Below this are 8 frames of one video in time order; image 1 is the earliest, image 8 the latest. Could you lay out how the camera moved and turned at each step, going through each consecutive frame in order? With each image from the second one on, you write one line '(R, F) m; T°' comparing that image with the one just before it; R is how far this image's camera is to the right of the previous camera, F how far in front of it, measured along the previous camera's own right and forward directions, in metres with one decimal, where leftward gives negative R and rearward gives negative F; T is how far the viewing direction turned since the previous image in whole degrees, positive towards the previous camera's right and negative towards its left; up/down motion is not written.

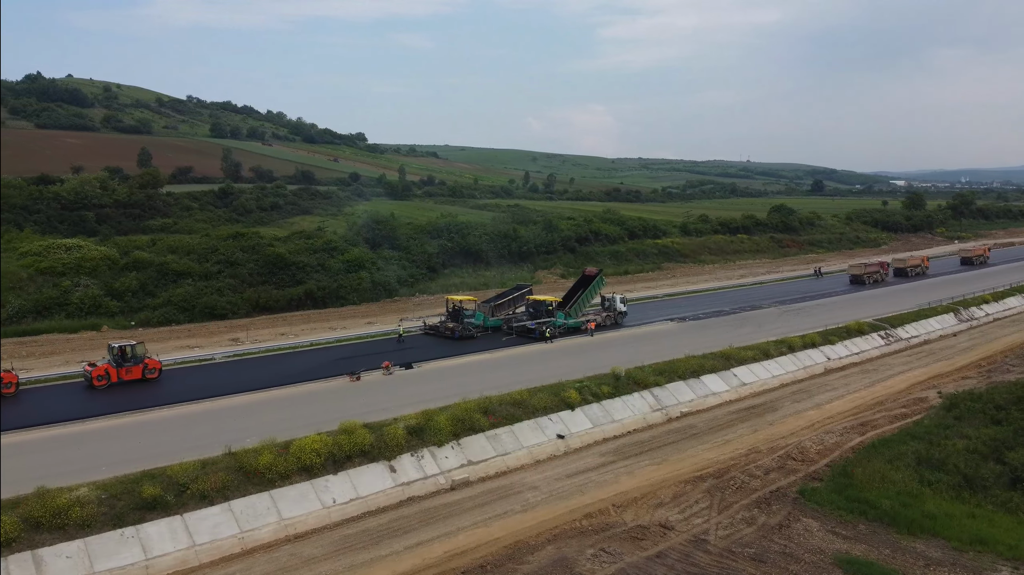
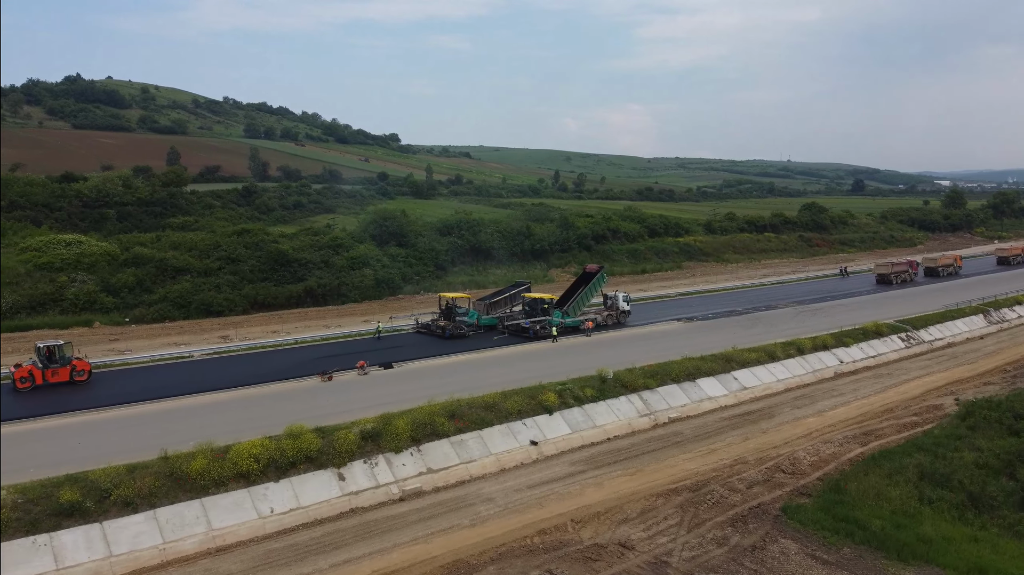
(+1.5, +1.4) m; -3°
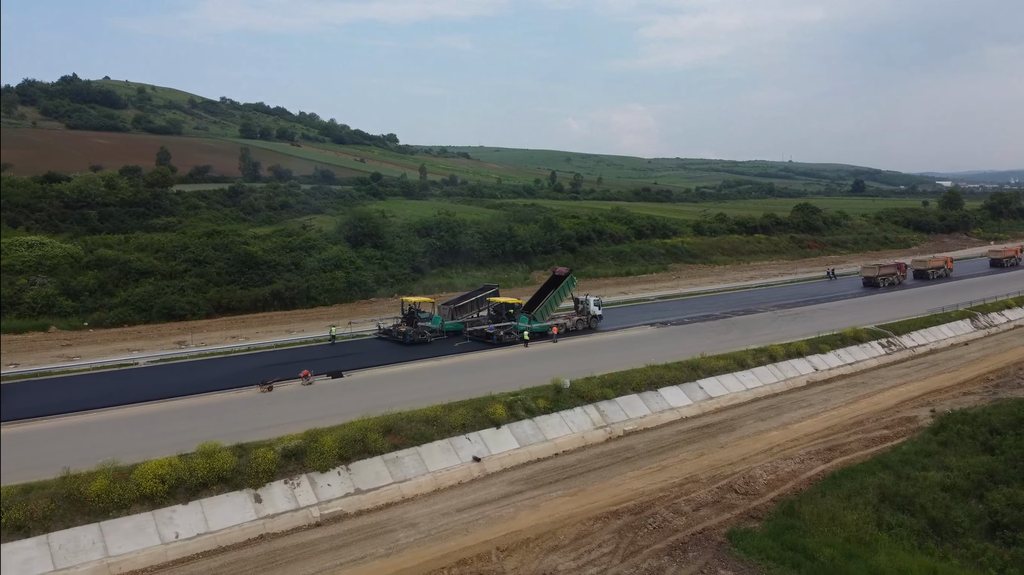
(+1.3, +1.1) m; 0°
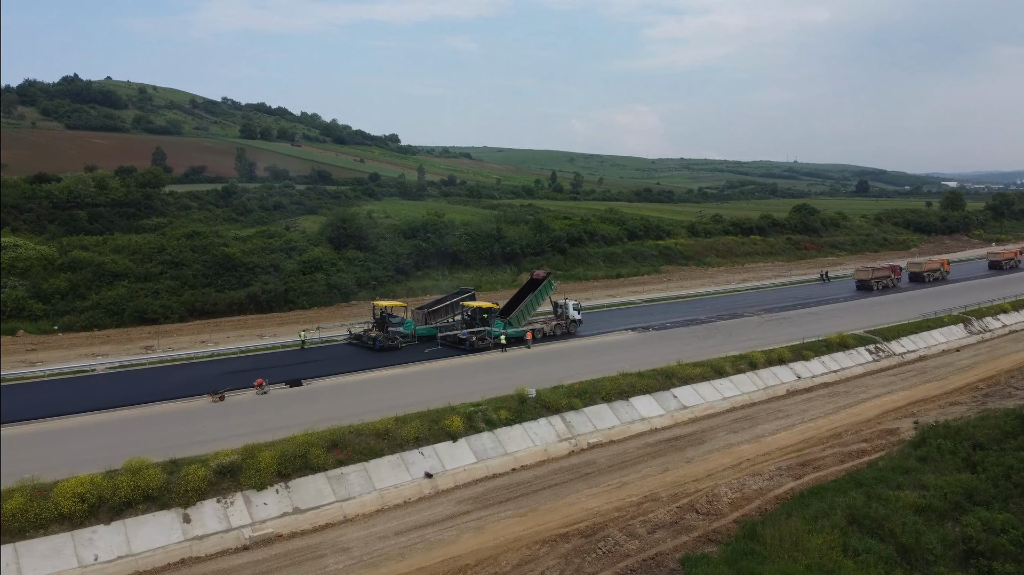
(+1.0, +0.9) m; 0°
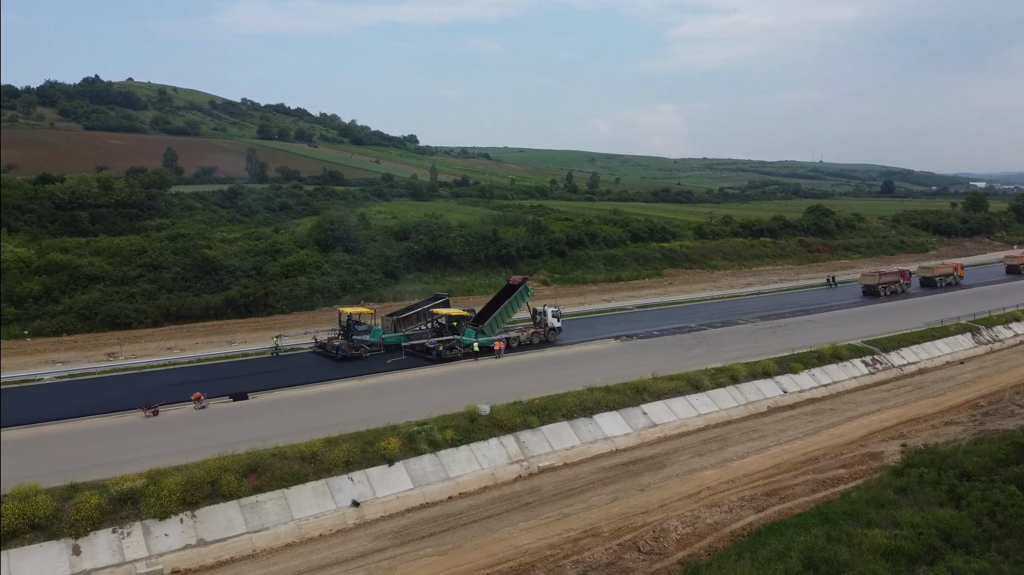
(+1.6, +1.4) m; -2°
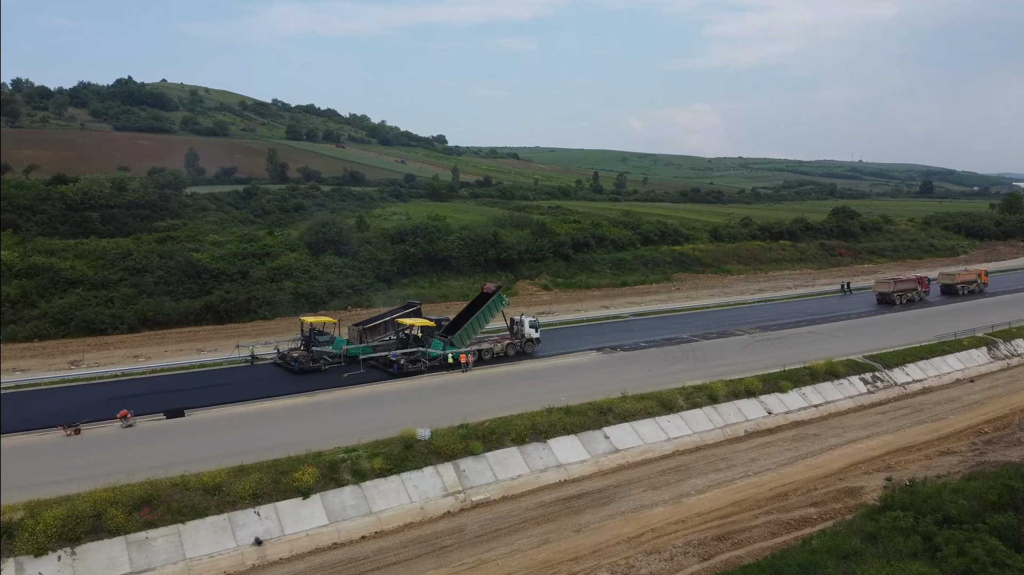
(+1.8, +1.6) m; -2°
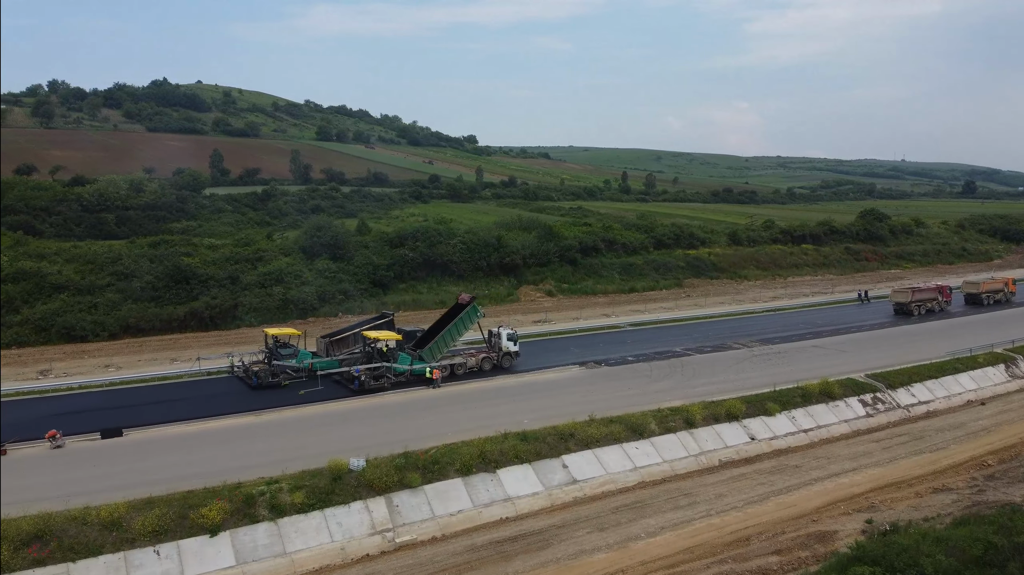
(+1.7, +1.4) m; -3°
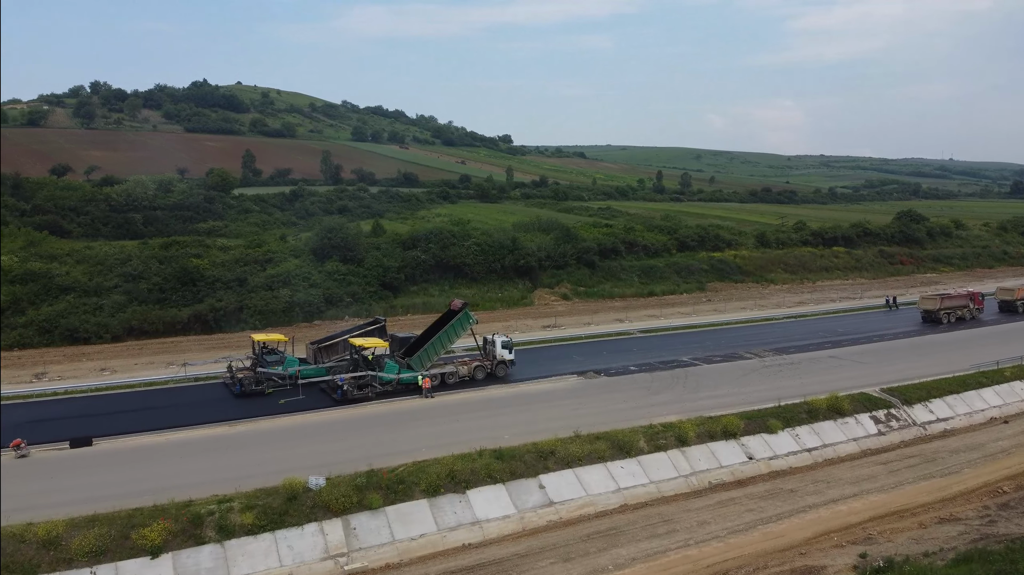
(+1.2, +0.9) m; -3°
